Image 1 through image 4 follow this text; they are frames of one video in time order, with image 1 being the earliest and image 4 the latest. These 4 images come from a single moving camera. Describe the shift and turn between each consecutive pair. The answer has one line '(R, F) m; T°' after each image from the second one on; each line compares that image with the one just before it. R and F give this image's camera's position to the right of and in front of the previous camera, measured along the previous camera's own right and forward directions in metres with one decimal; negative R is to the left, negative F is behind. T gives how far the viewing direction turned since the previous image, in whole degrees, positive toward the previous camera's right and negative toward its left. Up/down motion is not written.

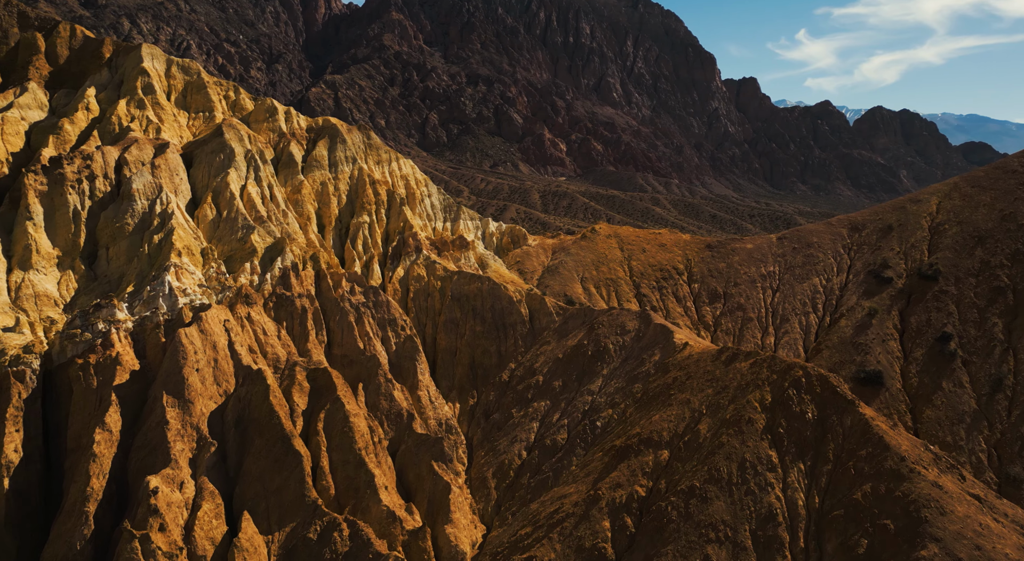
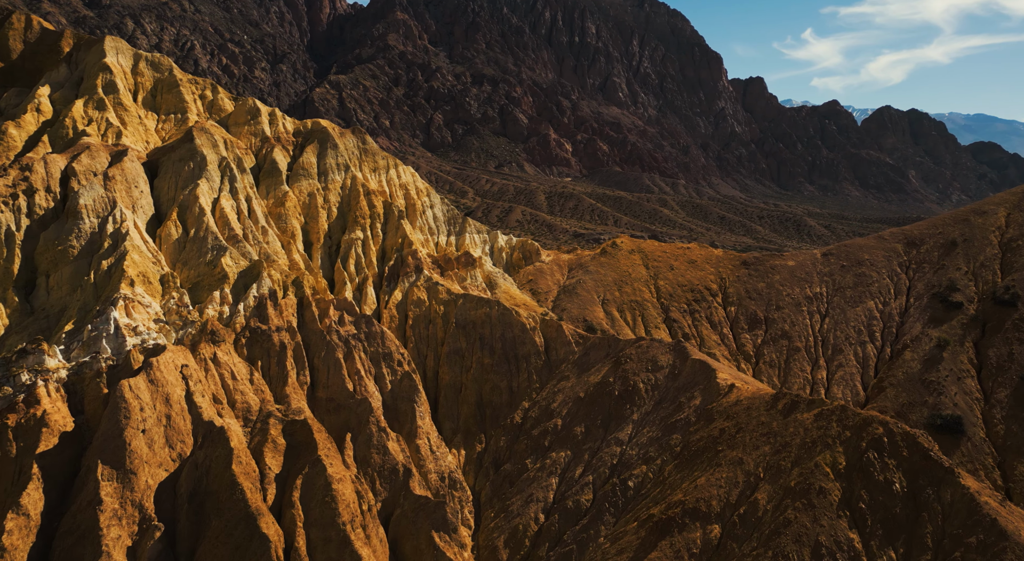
(-0.6, +9.2) m; 0°
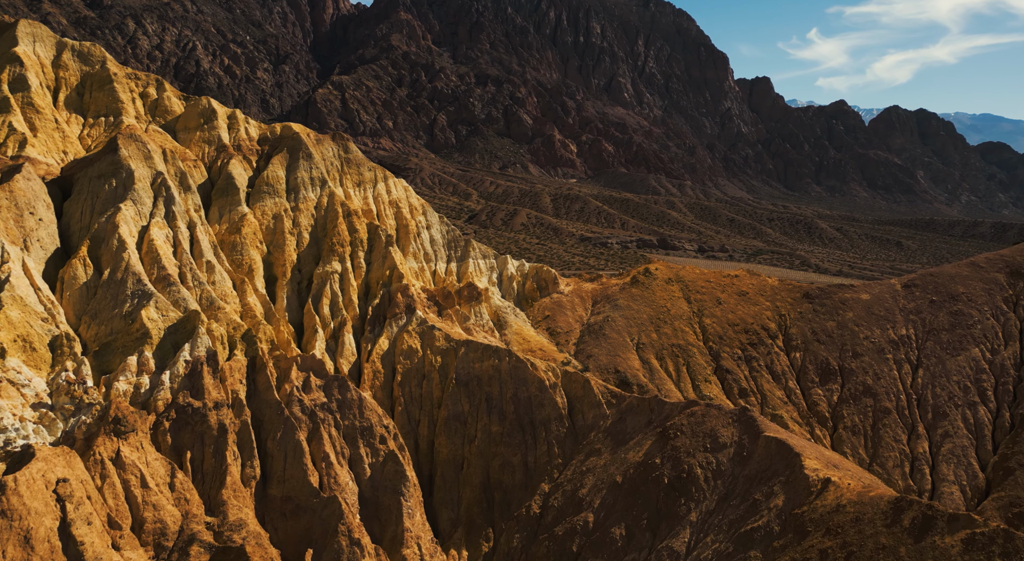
(-0.6, +13.5) m; 0°
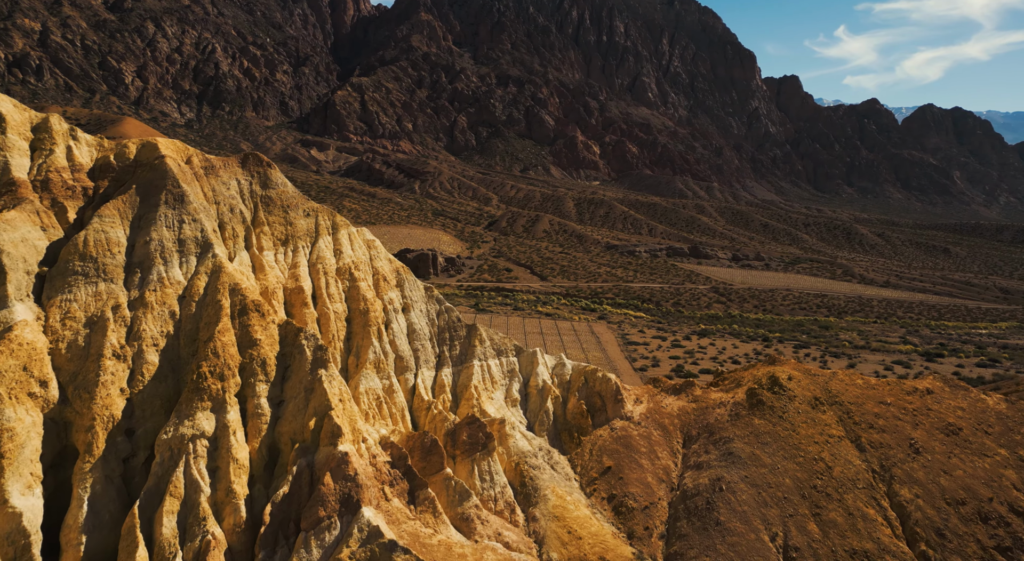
(-0.5, +27.3) m; -1°
